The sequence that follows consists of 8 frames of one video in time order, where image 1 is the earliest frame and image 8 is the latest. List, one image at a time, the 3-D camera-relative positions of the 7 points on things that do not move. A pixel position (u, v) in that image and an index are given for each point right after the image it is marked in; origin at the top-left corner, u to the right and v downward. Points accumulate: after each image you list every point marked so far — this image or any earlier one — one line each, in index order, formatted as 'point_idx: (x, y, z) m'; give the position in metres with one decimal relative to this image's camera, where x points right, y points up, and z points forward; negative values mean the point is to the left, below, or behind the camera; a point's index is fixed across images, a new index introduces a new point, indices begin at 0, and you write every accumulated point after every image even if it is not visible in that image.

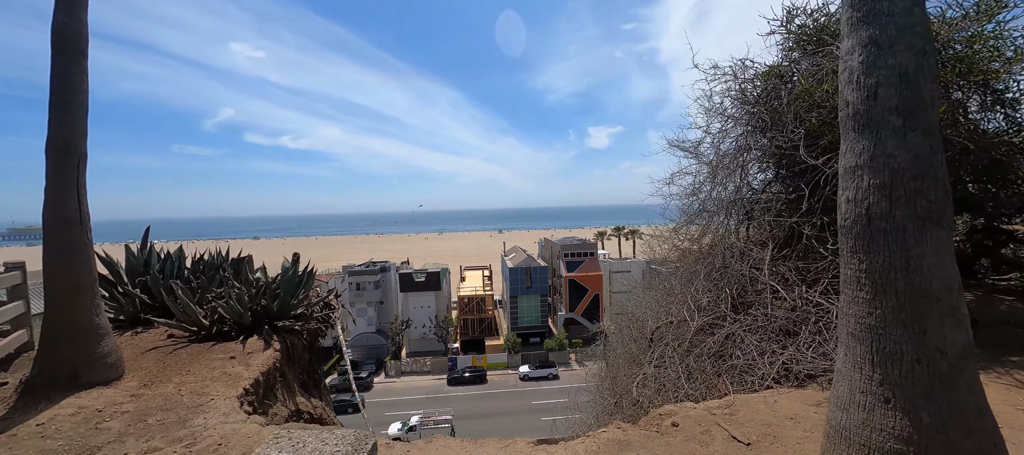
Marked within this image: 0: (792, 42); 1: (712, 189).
0: (+3.8, +2.5, +5.3) m
1: (+2.9, +0.6, +5.7) m
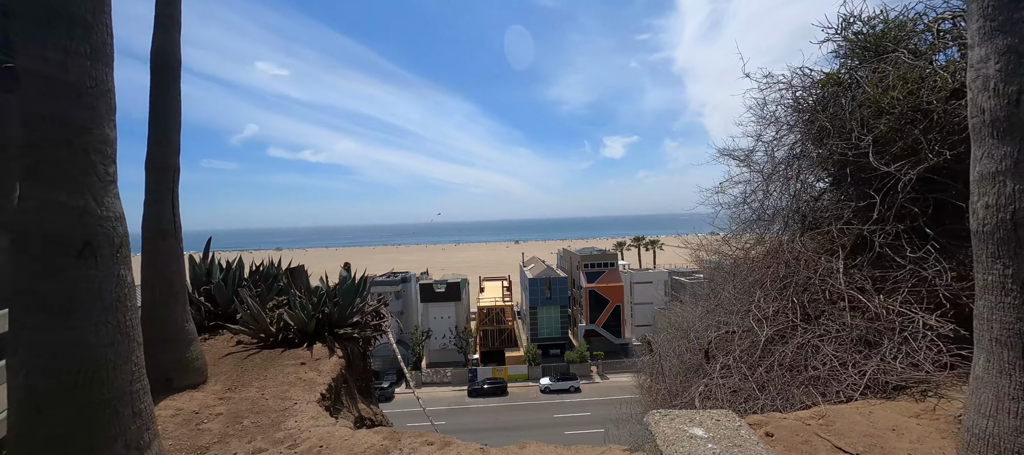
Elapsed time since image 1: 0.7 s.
0: (+4.5, +2.4, +5.3) m
1: (+3.7, +0.4, +5.6) m
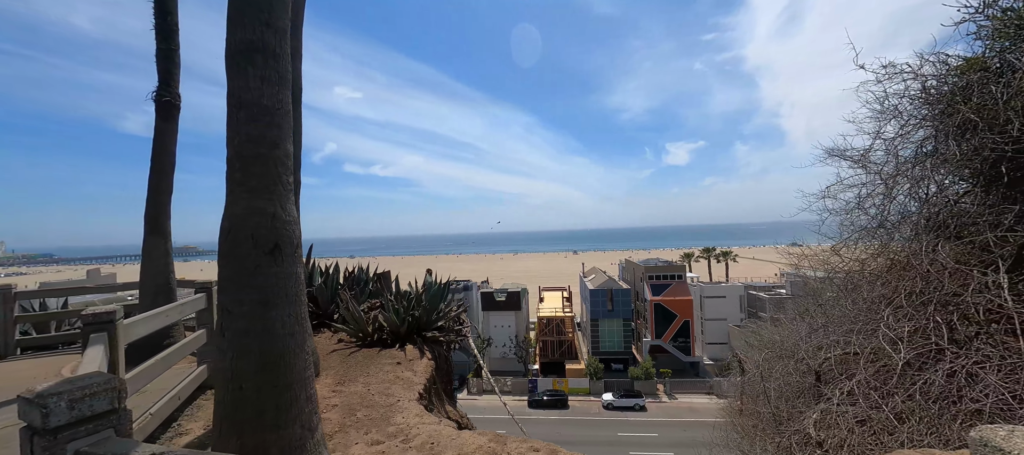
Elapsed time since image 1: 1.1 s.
0: (+5.6, +2.3, +4.6) m
1: (+4.8, +0.3, +5.0) m
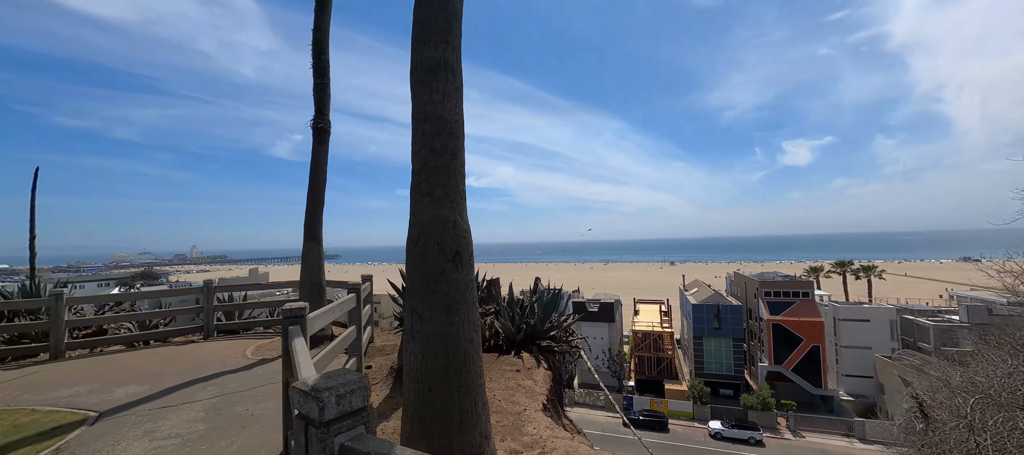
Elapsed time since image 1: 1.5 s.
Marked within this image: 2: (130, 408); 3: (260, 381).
0: (+6.9, +2.2, +3.0) m
1: (+6.2, +0.2, +3.6) m
2: (-4.9, -2.3, +5.0) m
3: (-3.7, -2.2, +5.7) m
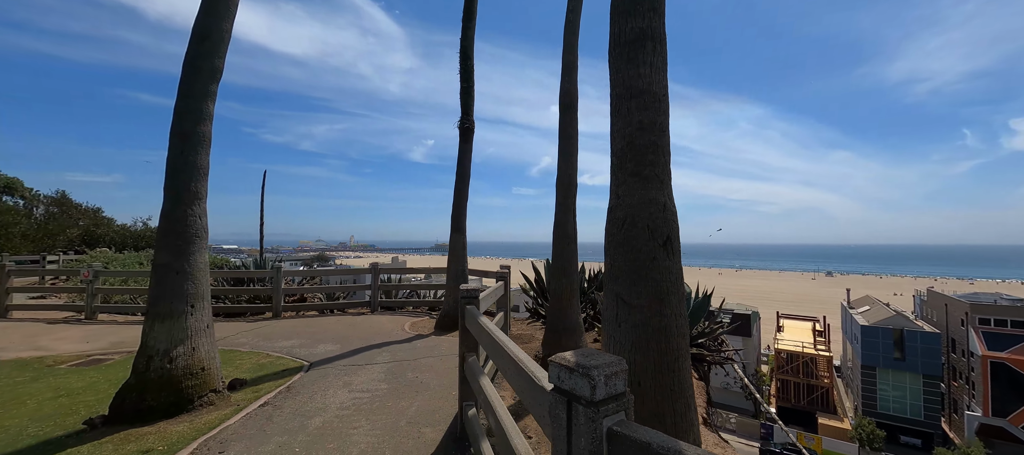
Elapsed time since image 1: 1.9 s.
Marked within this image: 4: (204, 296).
0: (+7.8, +2.1, +0.6) m
1: (+7.3, +0.1, +1.4) m
2: (-2.9, -2.1, +6.2) m
3: (-1.5, -2.0, +6.4) m
4: (-3.6, -0.8, +4.6) m
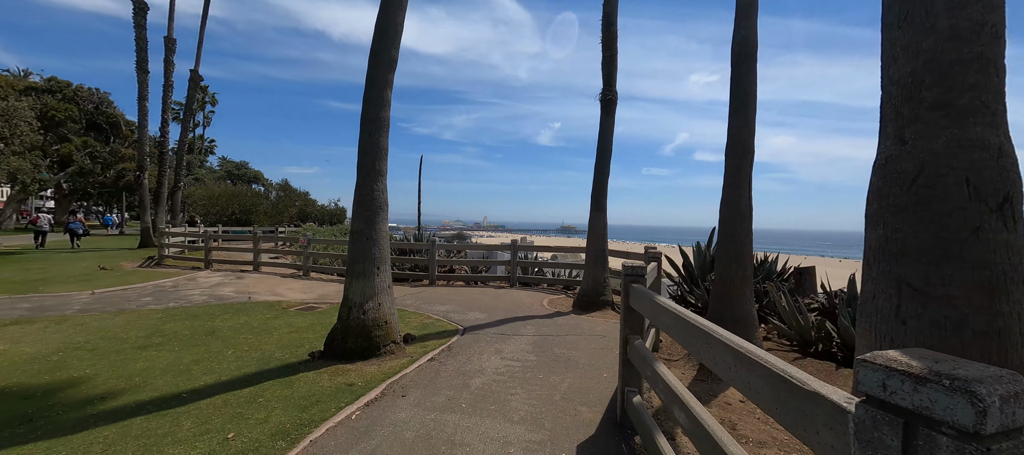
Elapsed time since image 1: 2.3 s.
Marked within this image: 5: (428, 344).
0: (+7.8, +2.0, -2.3) m
1: (+7.5, 0.0, -1.3) m
2: (-0.5, -1.7, +6.6) m
3: (+0.8, -1.7, +6.4) m
4: (-1.7, -0.4, +5.3) m
5: (-1.2, -1.7, +5.7) m
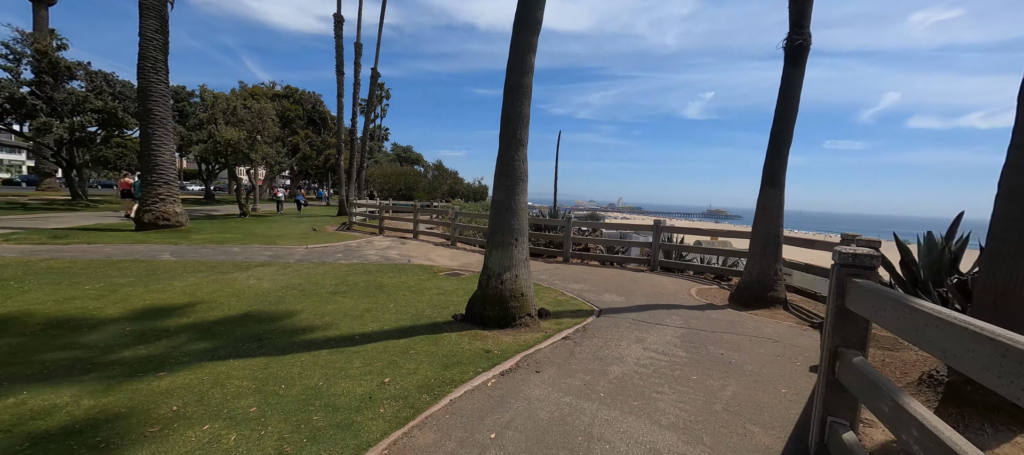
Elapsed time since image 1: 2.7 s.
0: (+6.7, +1.5, -5.2) m
1: (+6.7, -0.3, -4.1) m
2: (+1.7, -1.3, +6.2) m
3: (+2.9, -1.4, +5.5) m
4: (+0.2, -0.1, +5.3) m
5: (+0.7, -1.3, +5.5) m
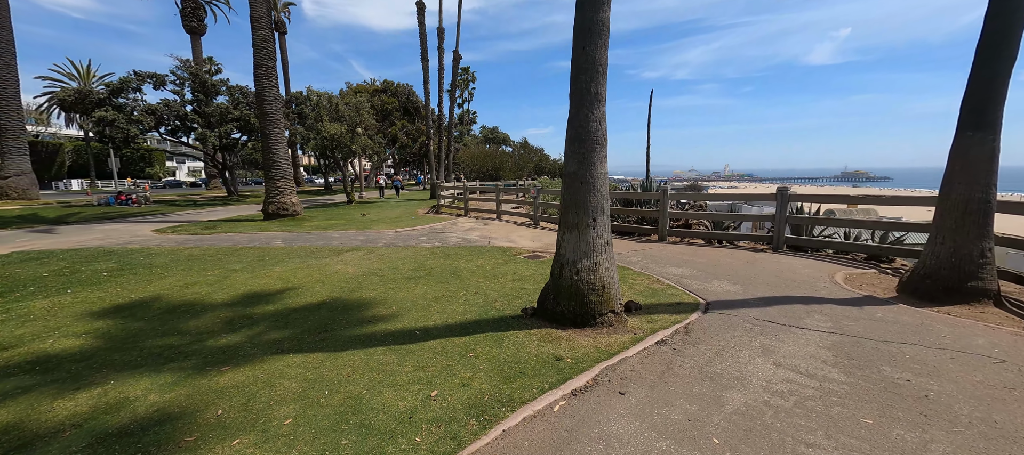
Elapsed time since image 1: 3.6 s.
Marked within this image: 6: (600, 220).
0: (+4.9, +1.3, -7.5) m
1: (+5.2, -0.5, -6.3) m
2: (+2.7, -1.0, +4.9) m
3: (+3.8, -1.0, +3.9) m
4: (+1.0, +0.2, +4.3) m
5: (+1.6, -1.0, +4.5) m
6: (+1.0, +0.1, +4.2) m
